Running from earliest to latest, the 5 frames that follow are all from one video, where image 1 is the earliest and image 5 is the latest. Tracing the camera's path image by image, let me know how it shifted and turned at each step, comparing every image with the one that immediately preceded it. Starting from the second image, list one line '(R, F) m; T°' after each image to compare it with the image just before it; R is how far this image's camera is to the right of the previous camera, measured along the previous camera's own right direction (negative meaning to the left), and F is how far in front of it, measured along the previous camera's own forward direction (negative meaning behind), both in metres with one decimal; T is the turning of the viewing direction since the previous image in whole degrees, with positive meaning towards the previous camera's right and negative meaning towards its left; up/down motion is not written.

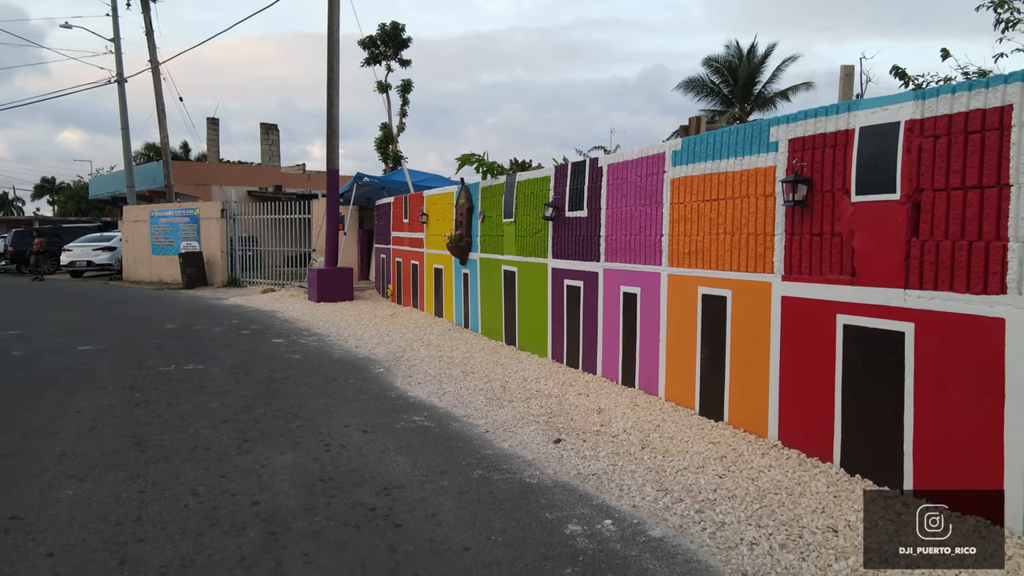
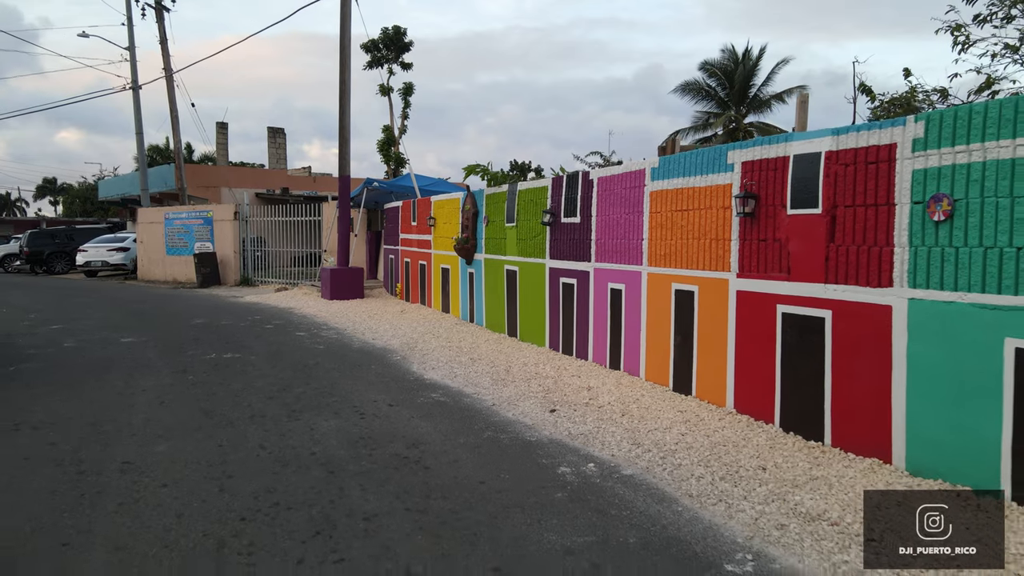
(0.0, -1.0) m; 0°
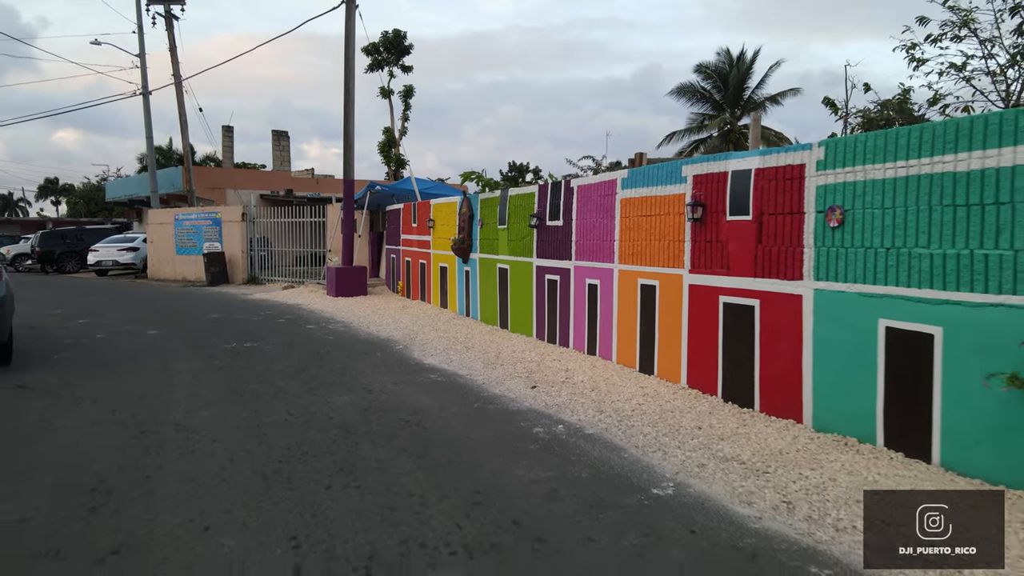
(+0.1, -1.0) m; 0°
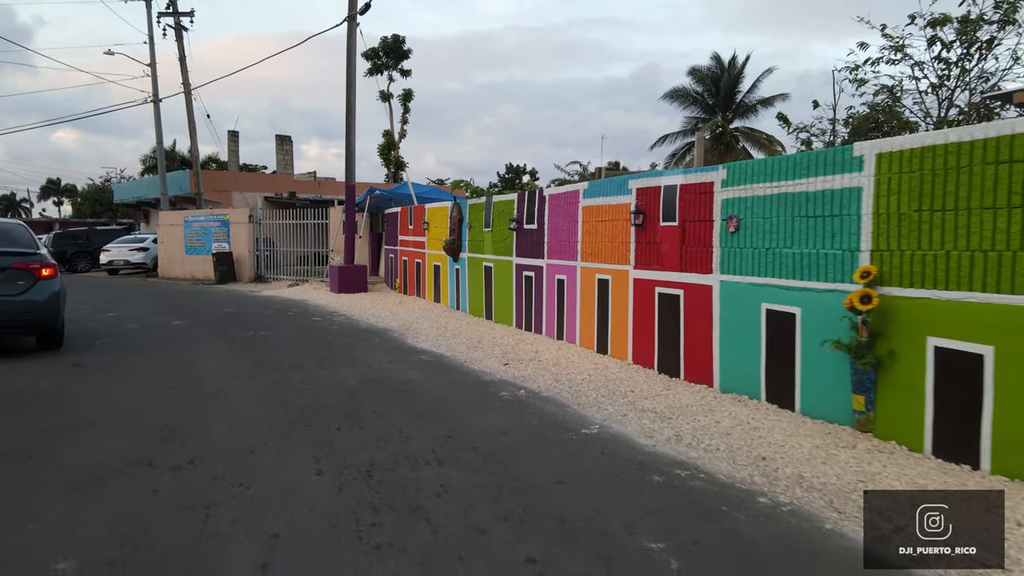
(+0.2, -1.4) m; 0°
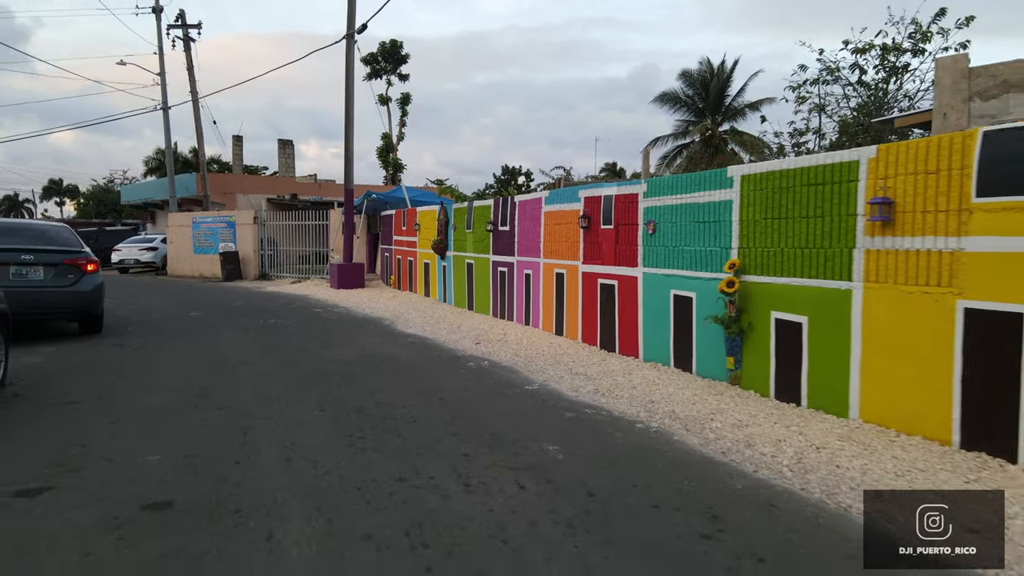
(+0.2, -1.7) m; 0°
